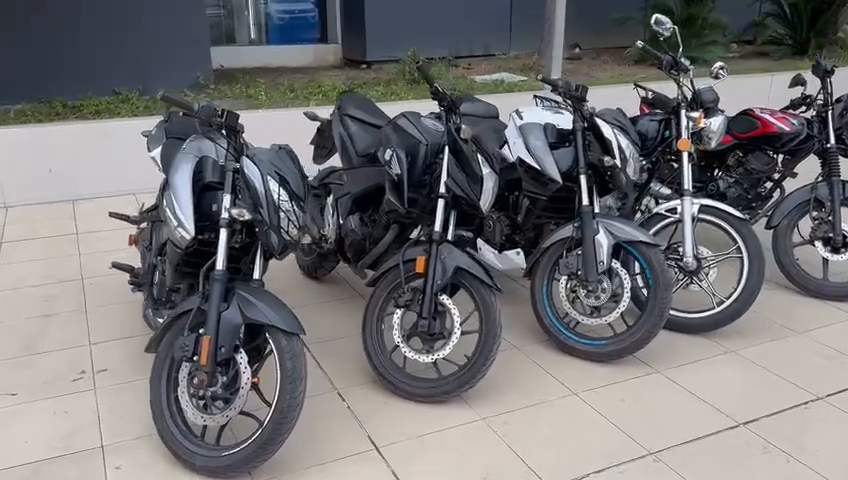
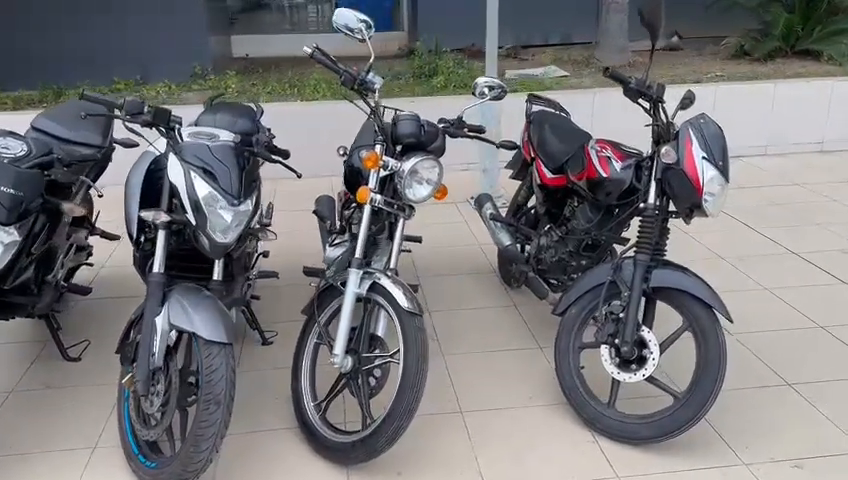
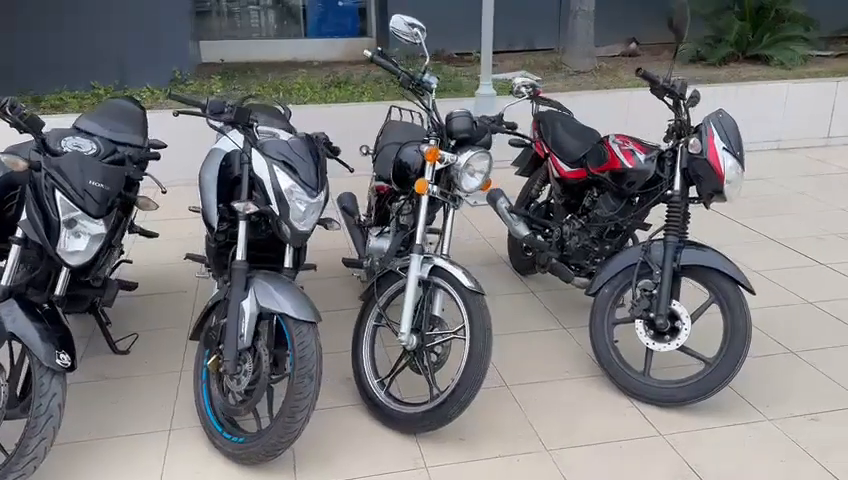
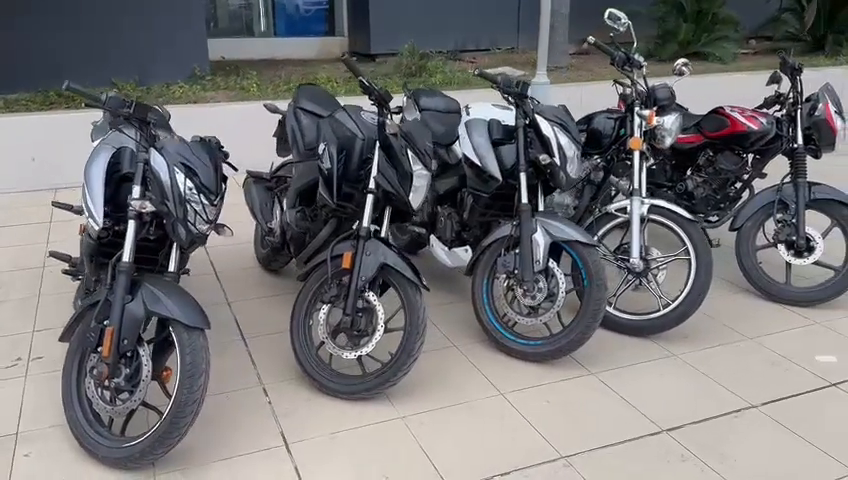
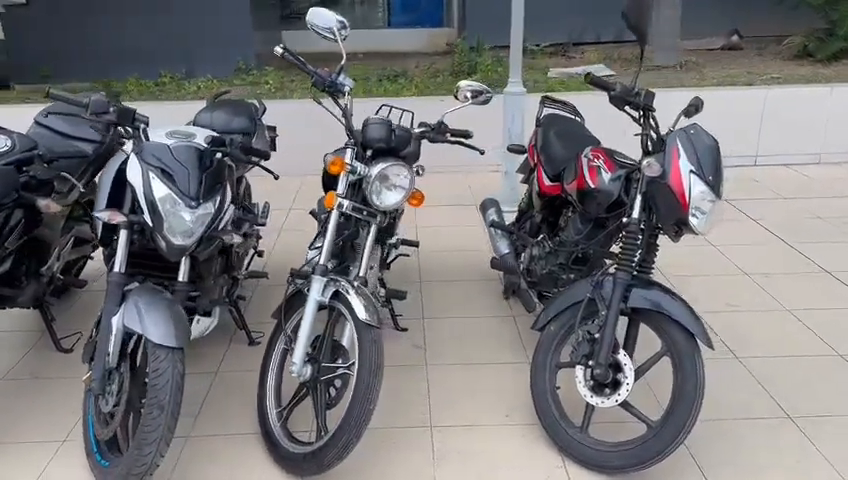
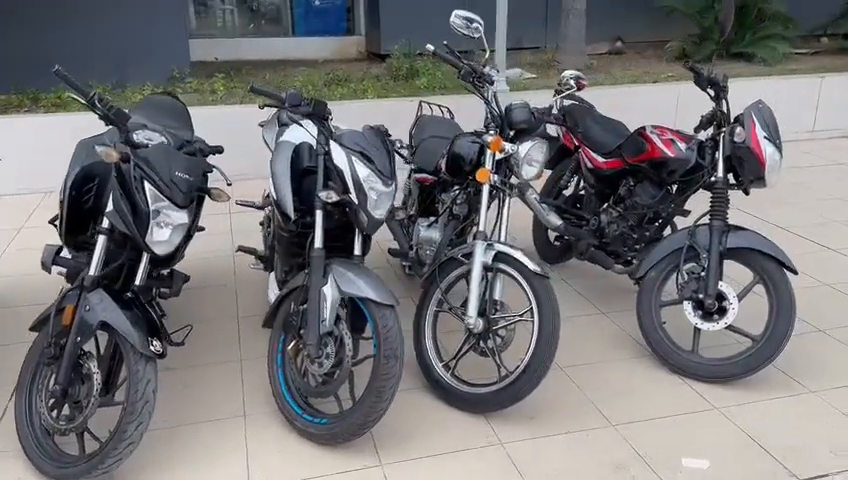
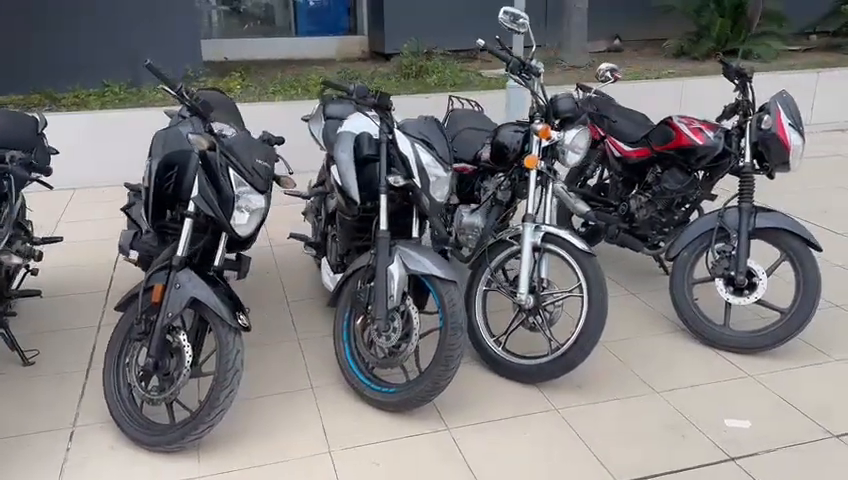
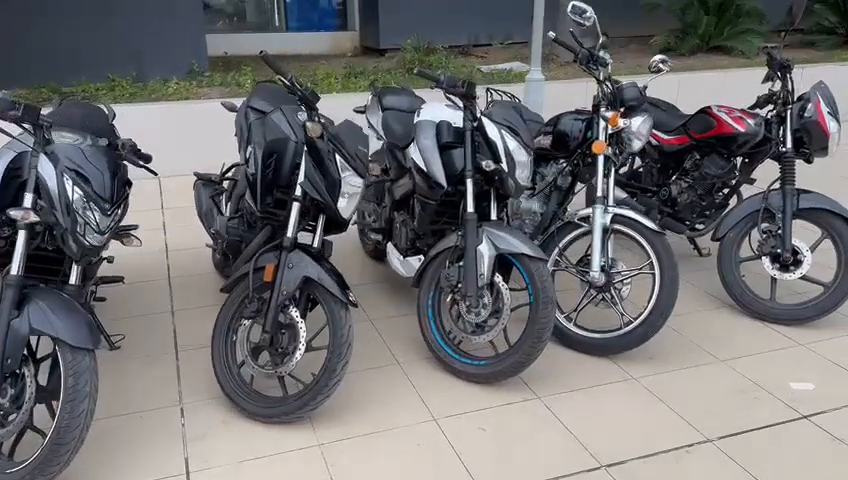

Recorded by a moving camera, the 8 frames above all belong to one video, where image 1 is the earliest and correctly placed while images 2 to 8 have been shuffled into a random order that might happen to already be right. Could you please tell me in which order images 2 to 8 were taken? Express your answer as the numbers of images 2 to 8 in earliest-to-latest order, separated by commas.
4, 8, 7, 6, 3, 2, 5
